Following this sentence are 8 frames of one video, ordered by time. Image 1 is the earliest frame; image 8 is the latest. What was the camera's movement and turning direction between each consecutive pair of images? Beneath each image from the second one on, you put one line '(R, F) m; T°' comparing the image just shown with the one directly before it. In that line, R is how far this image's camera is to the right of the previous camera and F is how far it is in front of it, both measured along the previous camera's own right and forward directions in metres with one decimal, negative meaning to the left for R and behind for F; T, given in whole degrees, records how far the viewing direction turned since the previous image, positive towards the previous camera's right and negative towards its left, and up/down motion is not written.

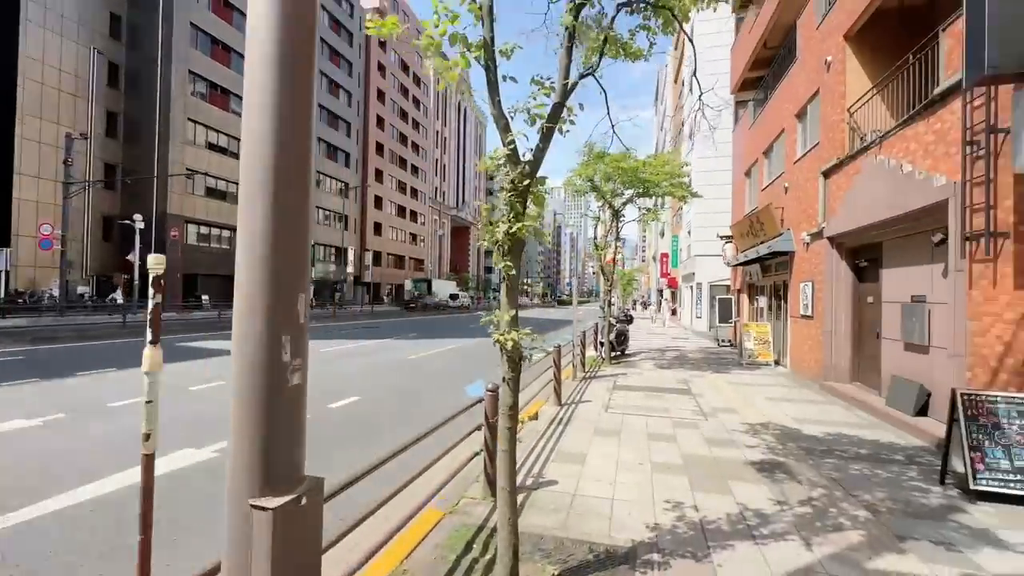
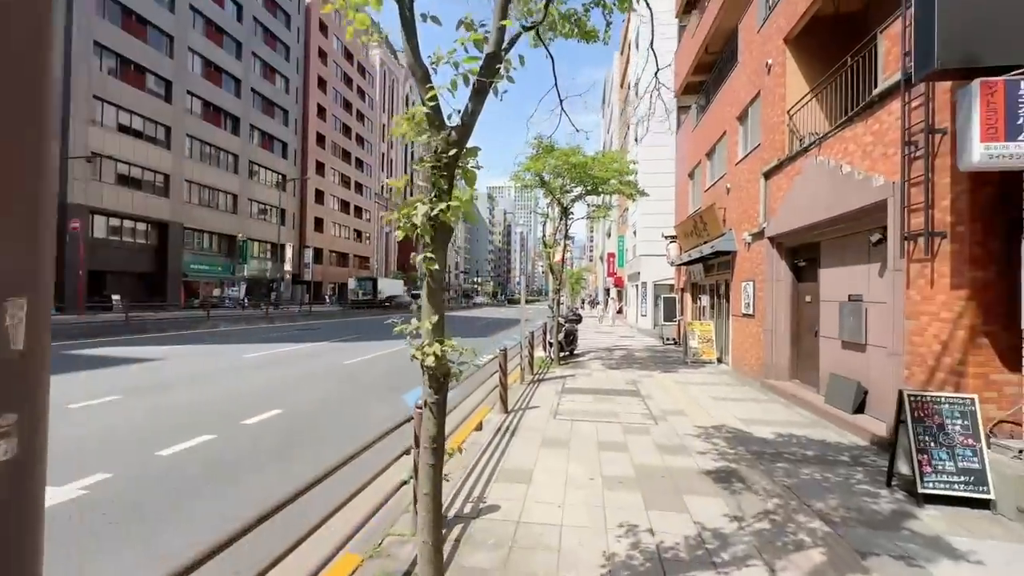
(+0.1, +0.6) m; +7°
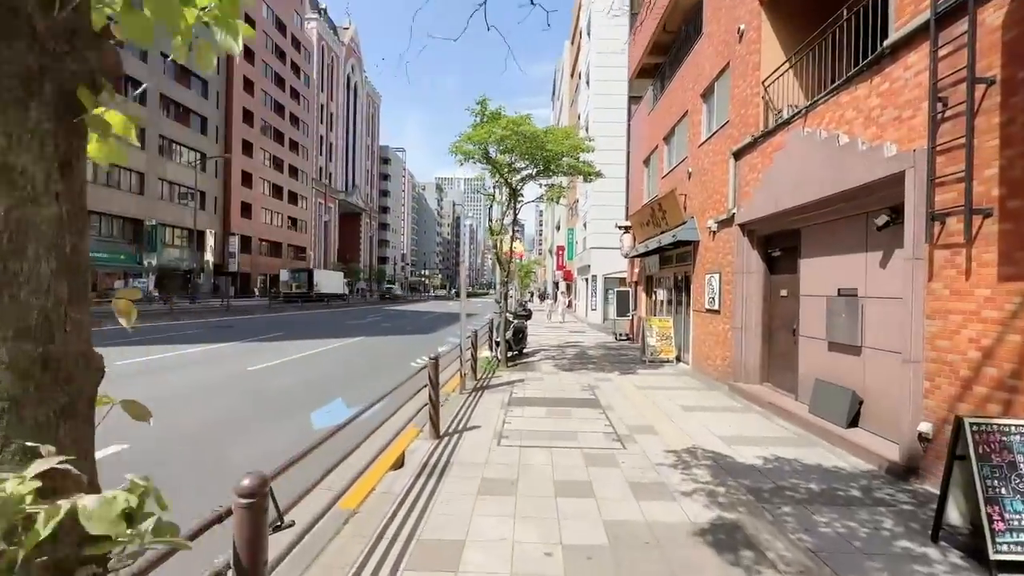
(+0.2, +1.7) m; +7°
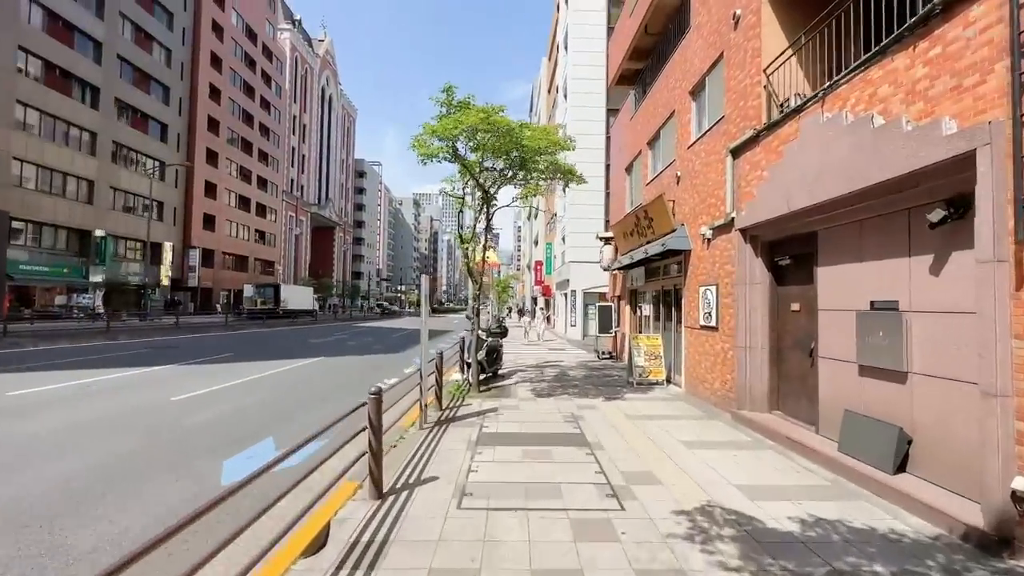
(+0.2, +1.4) m; +3°
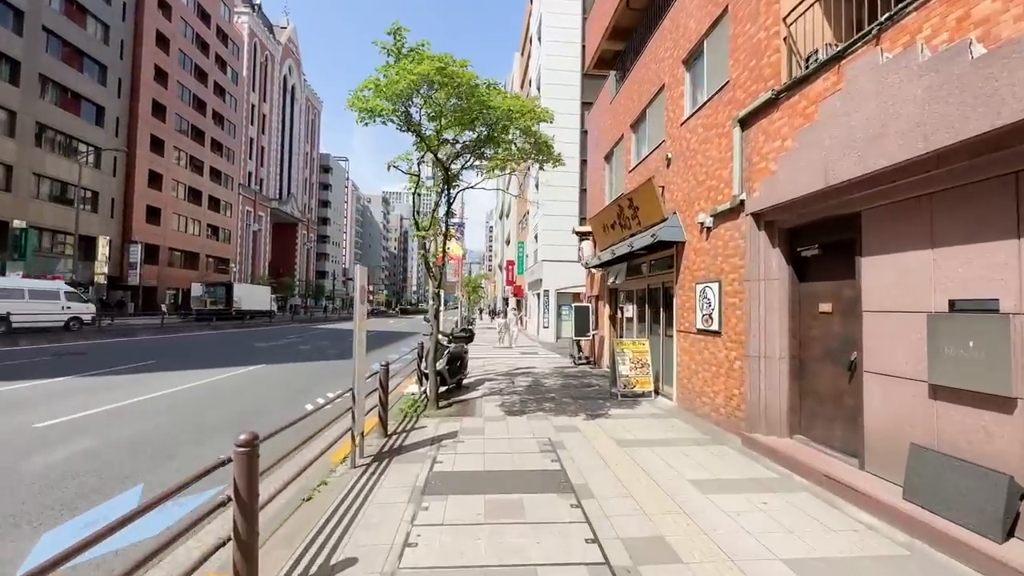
(+0.1, +1.7) m; +4°
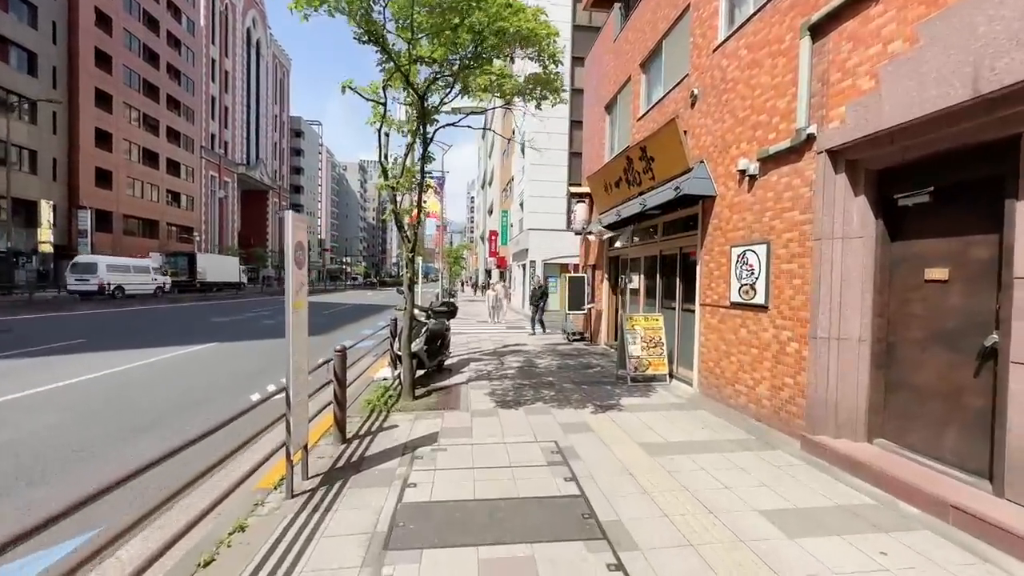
(-0.2, +1.7) m; +3°
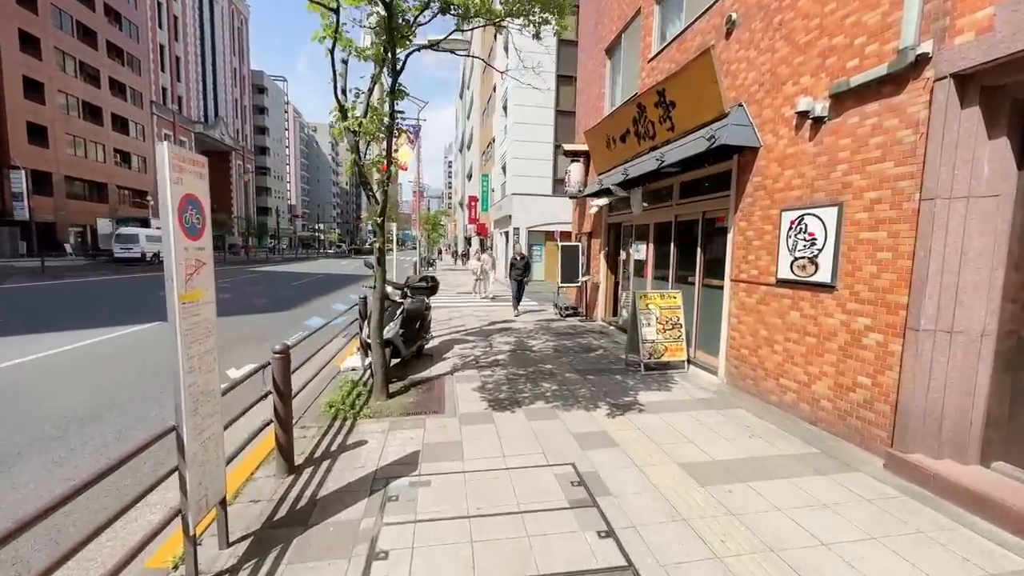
(-0.2, +1.5) m; +3°
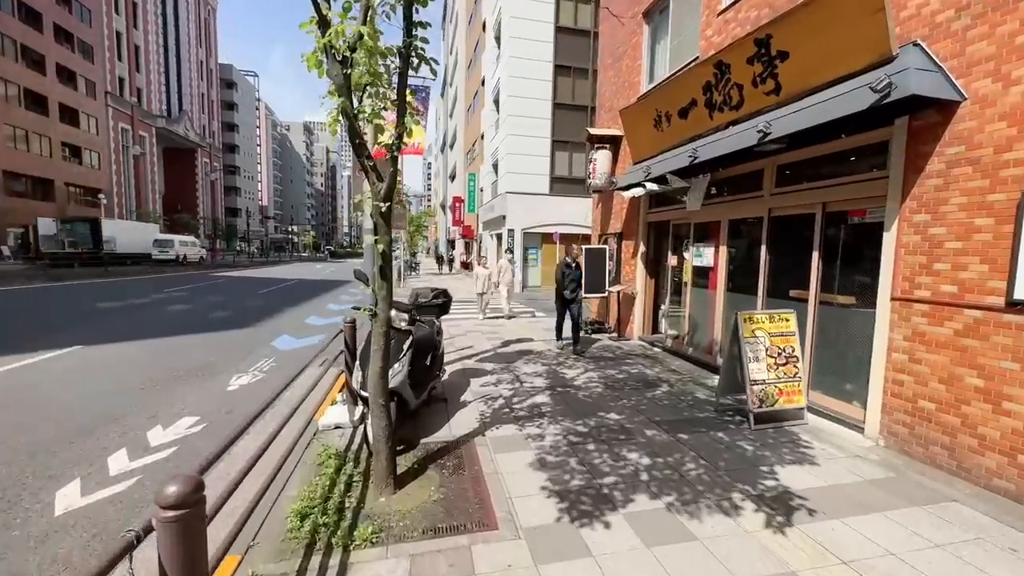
(-0.9, +2.2) m; +3°
